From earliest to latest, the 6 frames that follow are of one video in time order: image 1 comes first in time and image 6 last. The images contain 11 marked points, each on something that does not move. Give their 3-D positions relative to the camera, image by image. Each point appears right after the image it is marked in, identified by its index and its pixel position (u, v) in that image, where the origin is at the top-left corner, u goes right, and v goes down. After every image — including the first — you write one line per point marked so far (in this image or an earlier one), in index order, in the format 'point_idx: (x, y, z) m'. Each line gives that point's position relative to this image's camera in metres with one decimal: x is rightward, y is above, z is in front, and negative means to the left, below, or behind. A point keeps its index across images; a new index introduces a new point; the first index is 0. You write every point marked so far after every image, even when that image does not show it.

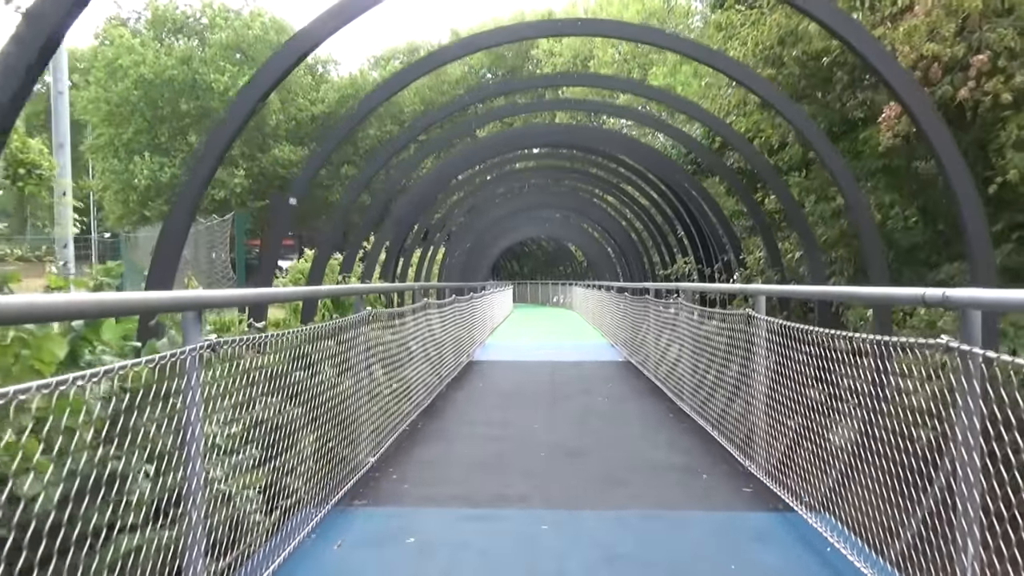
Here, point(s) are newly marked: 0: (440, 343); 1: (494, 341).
0: (-1.0, -0.8, +10.4) m
1: (-0.4, -1.1, +15.5) m
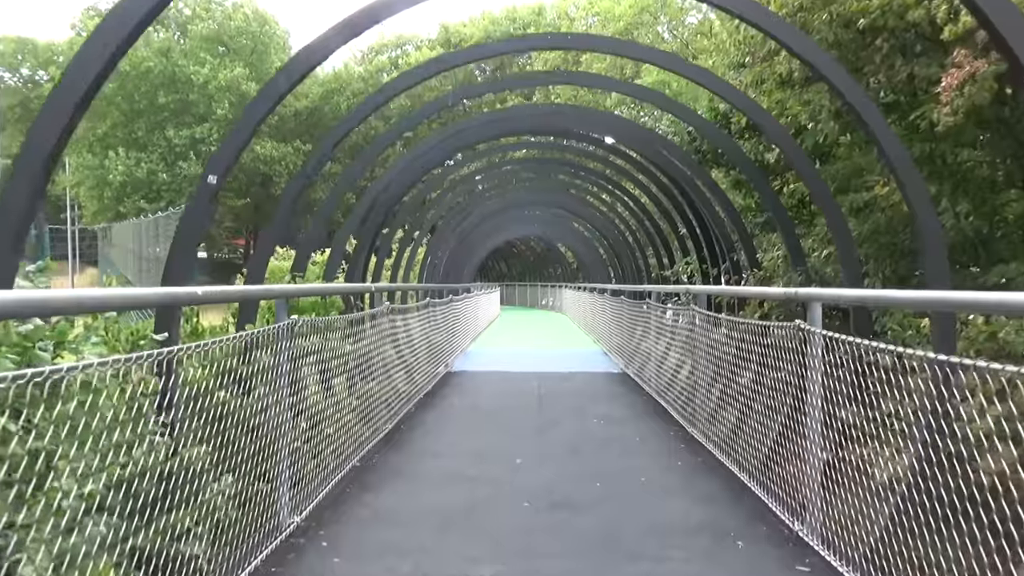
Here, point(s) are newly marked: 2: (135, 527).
0: (-1.2, -0.8, +9.4) m
1: (-0.6, -1.1, +14.4) m
2: (-1.4, -0.9, +3.0) m
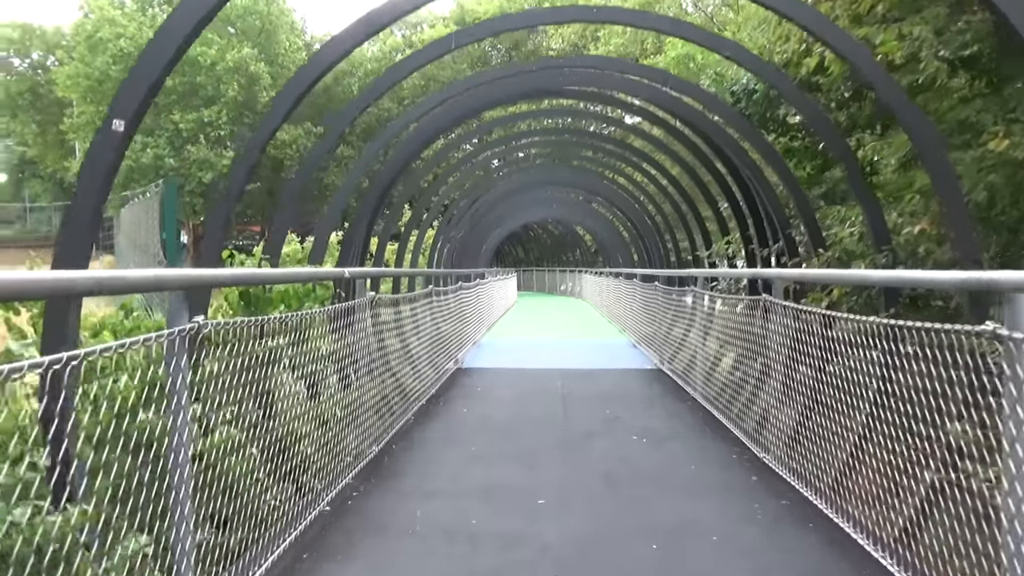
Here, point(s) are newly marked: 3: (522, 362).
0: (-1.0, -0.7, +8.3) m
1: (-0.3, -0.9, +13.4) m
2: (-1.4, -0.9, +1.9) m
3: (+0.1, -1.0, +10.4) m
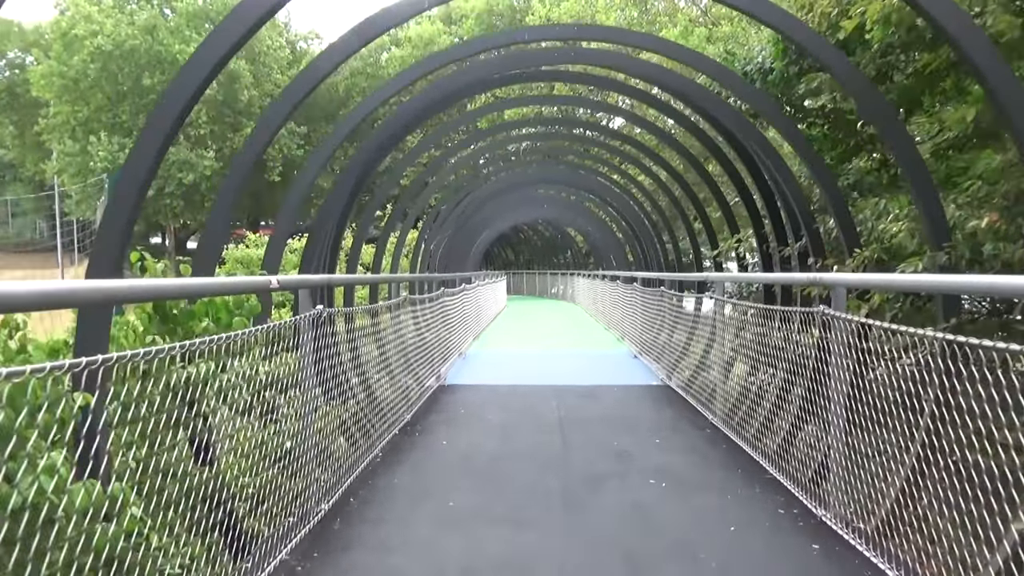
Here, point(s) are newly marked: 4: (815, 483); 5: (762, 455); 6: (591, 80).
0: (-1.1, -0.7, +7.5) m
1: (-0.5, -1.0, +12.5) m
2: (-1.4, -0.9, +1.1) m
3: (0.0, -1.1, +9.6) m
4: (+2.1, -1.3, +5.4) m
5: (+2.0, -1.4, +6.3) m
6: (+0.9, +2.3, +8.6) m
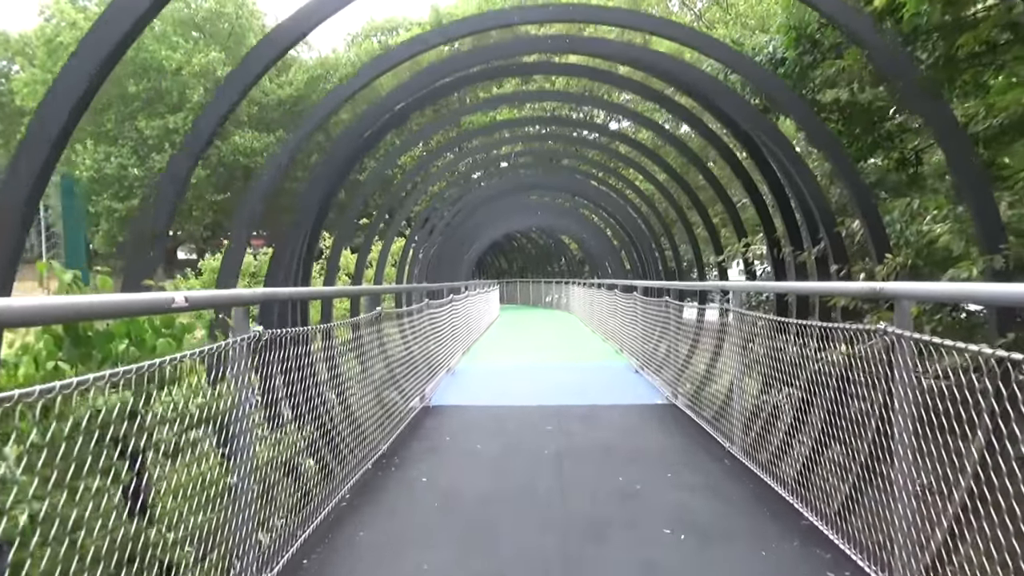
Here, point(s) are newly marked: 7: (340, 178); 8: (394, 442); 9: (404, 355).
0: (-1.2, -0.8, +6.9) m
1: (-0.6, -1.1, +11.9) m
2: (-1.4, -1.0, +0.5) m
3: (-0.1, -1.2, +9.0) m
4: (+2.1, -1.4, +4.8) m
5: (+2.0, -1.4, +5.7) m
6: (+0.8, +2.2, +8.0) m
7: (-1.6, +1.0, +7.1) m
8: (-1.1, -1.4, +7.0) m
9: (-1.1, -0.7, +8.1) m
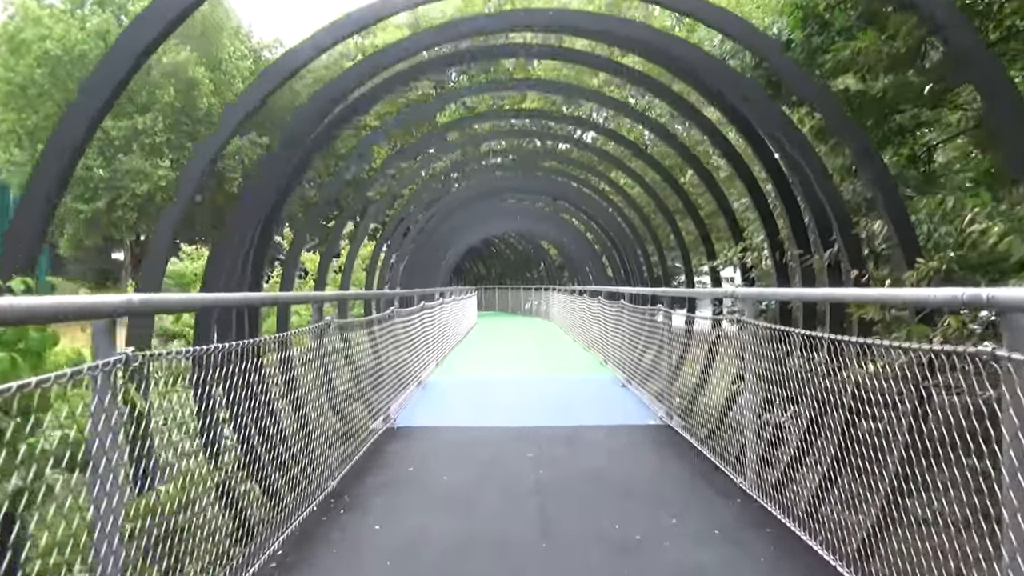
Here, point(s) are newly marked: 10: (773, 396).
0: (-1.4, -0.9, +6.2) m
1: (-0.9, -1.2, +11.3) m
2: (-1.4, -0.9, -0.3) m
3: (-0.4, -1.3, +8.3) m
4: (+1.9, -1.4, +4.2) m
5: (+1.8, -1.5, +5.1) m
6: (+0.6, +2.1, +7.4) m
7: (-1.8, +1.0, +6.5) m
8: (-1.3, -1.5, +6.3) m
9: (-1.3, -0.8, +7.4) m
10: (+1.9, -0.8, +5.4) m
